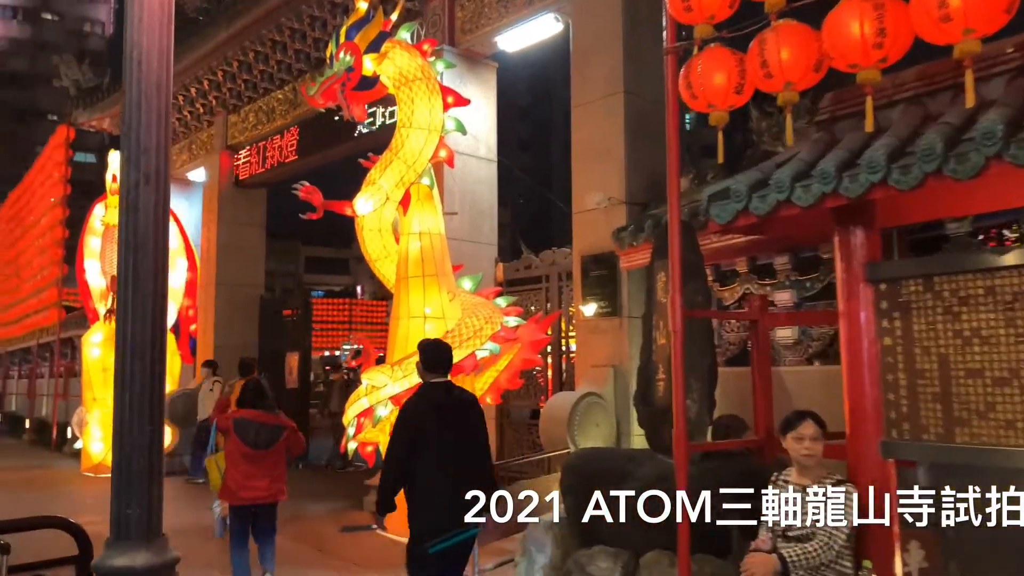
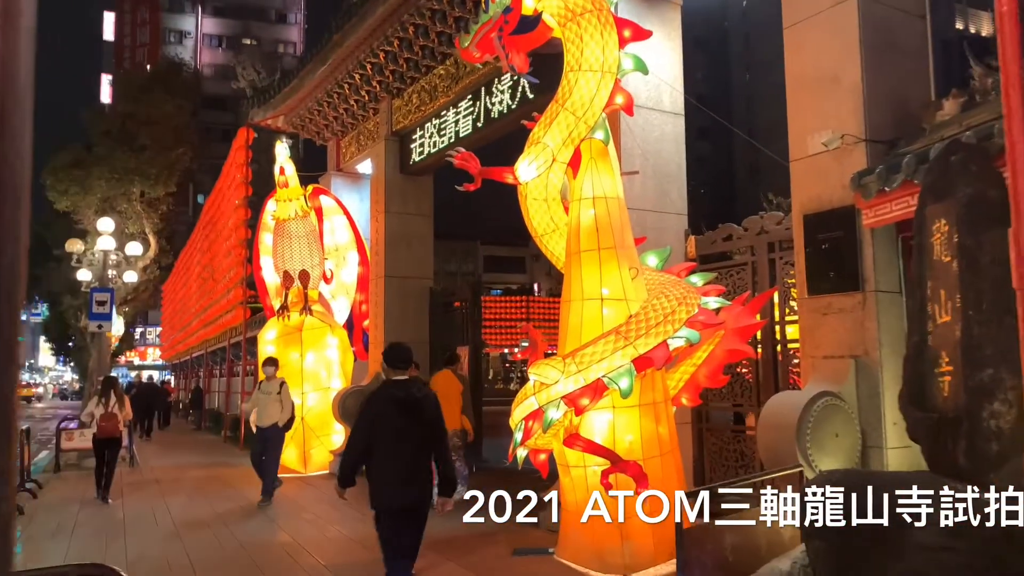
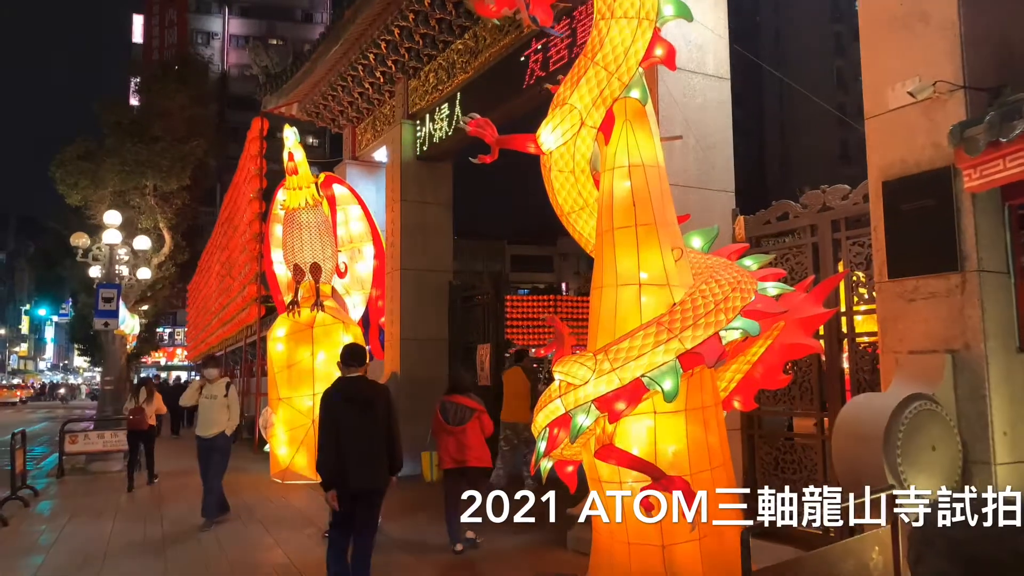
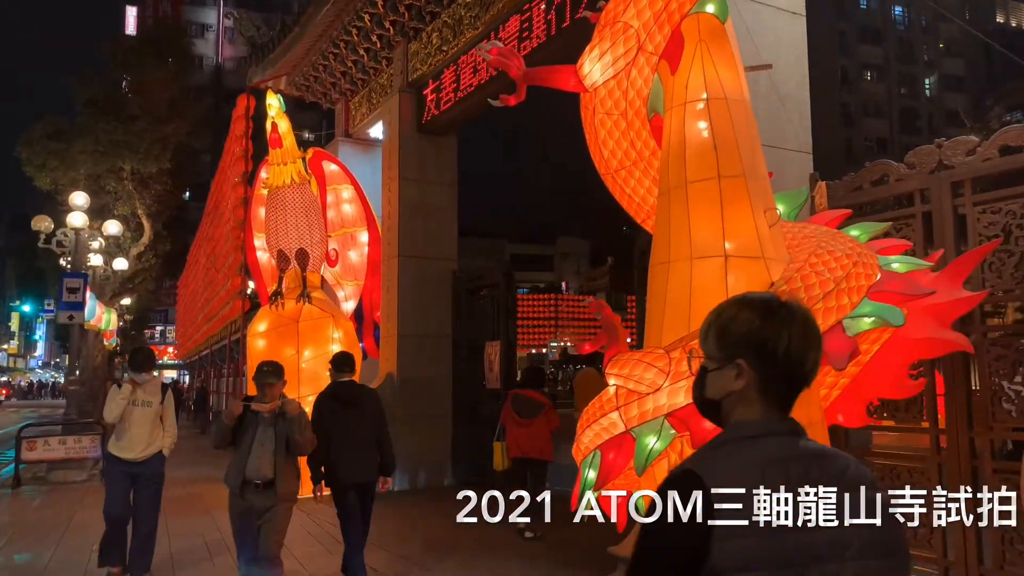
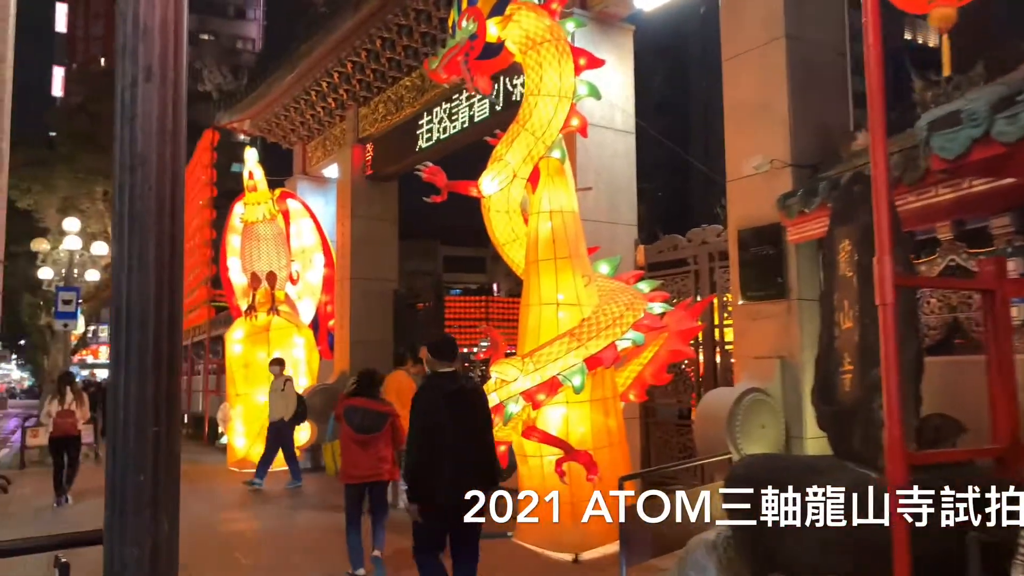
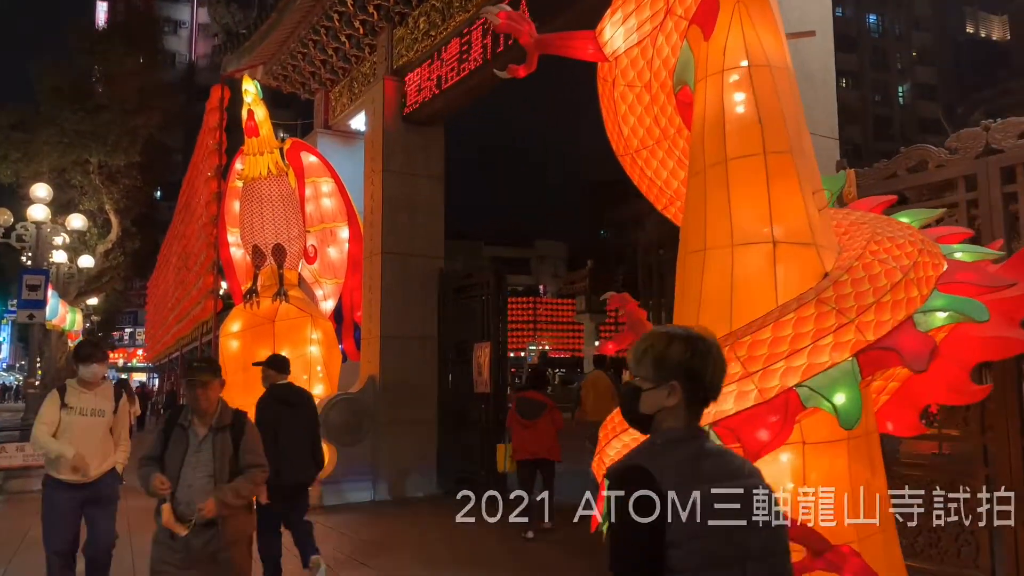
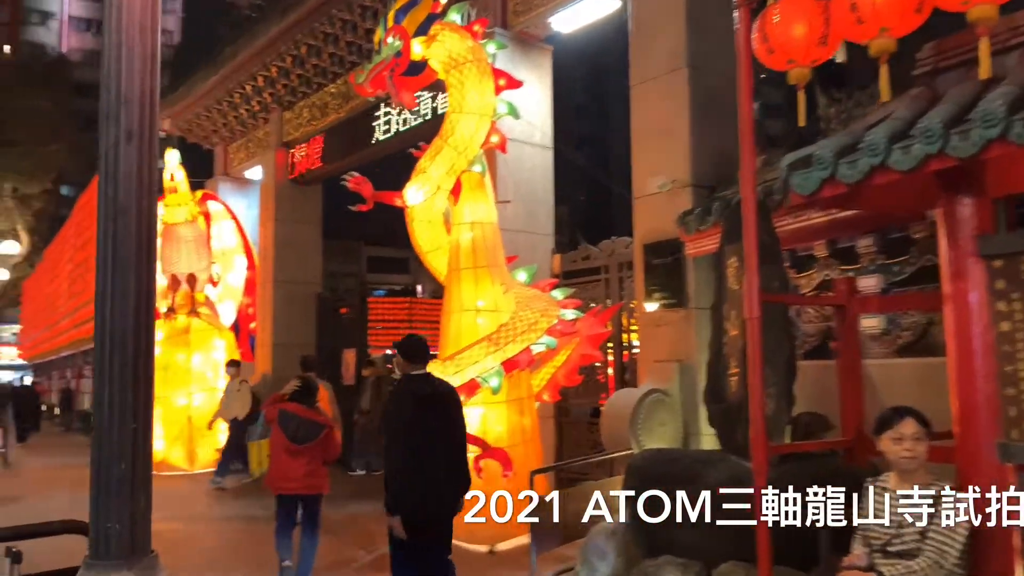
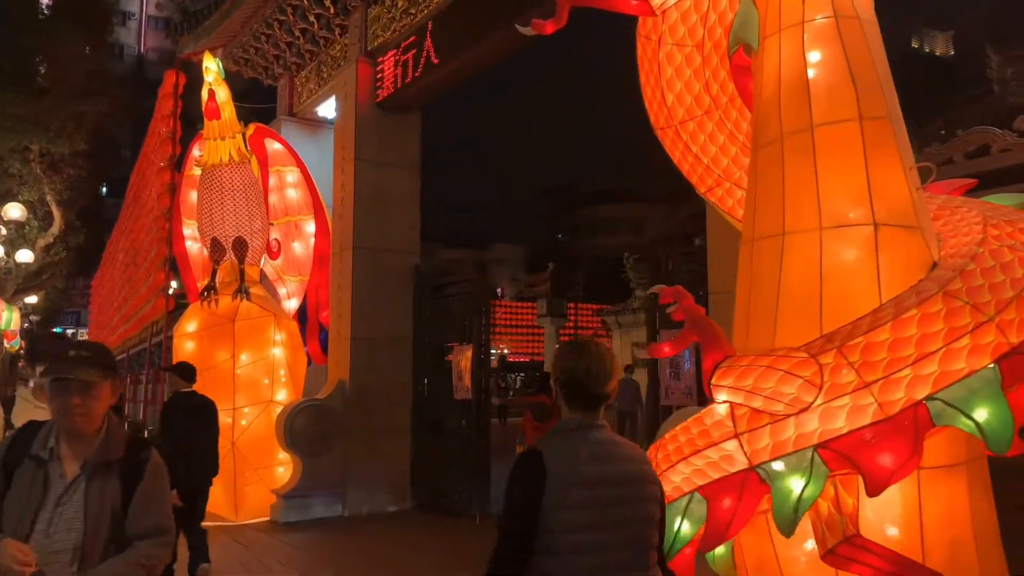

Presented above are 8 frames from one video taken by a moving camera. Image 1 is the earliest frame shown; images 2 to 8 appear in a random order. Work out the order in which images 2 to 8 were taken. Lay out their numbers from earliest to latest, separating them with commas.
7, 5, 2, 3, 4, 6, 8
